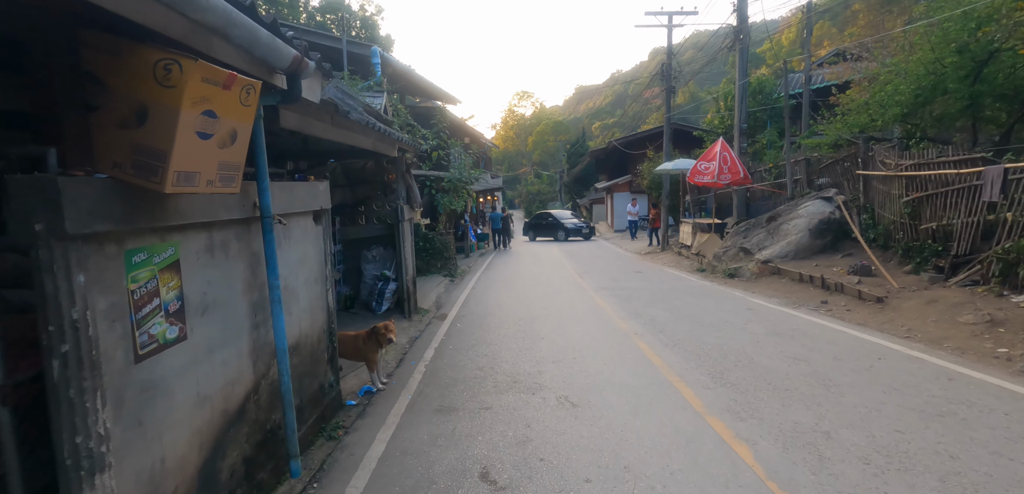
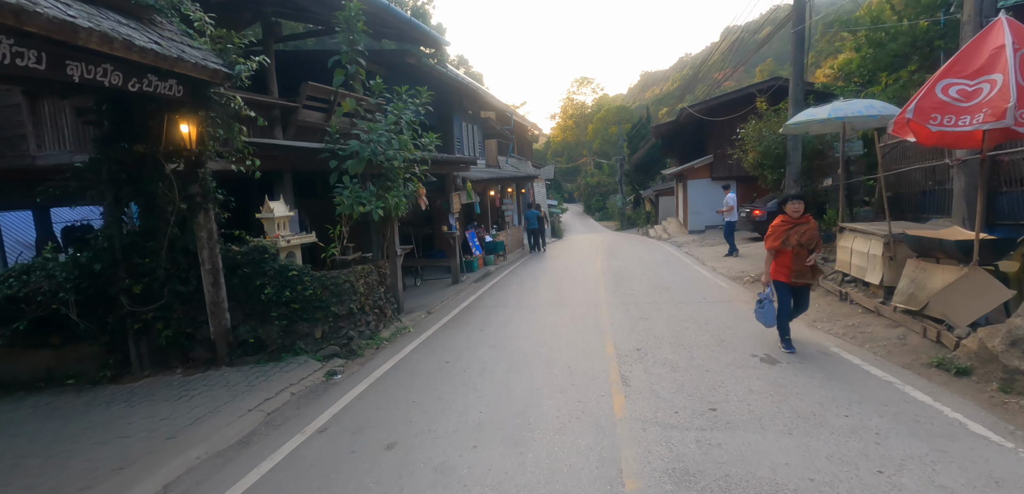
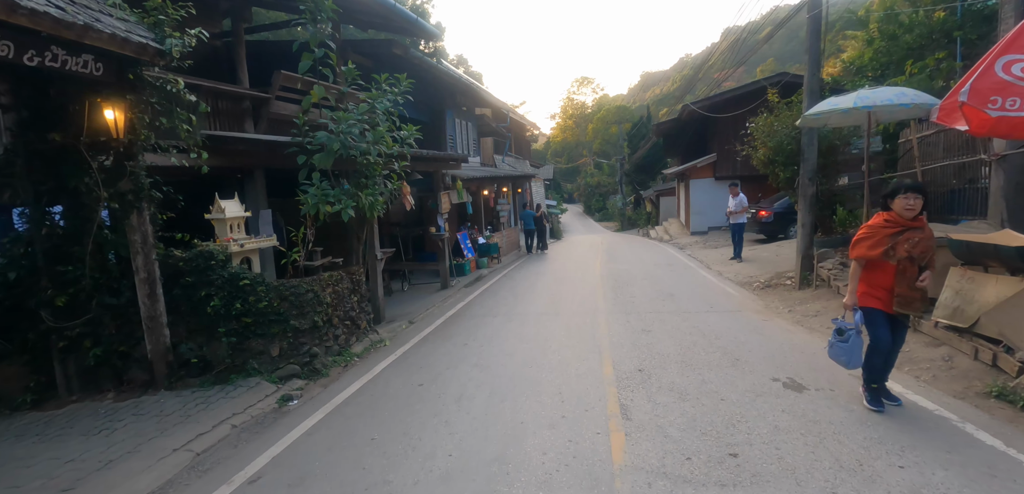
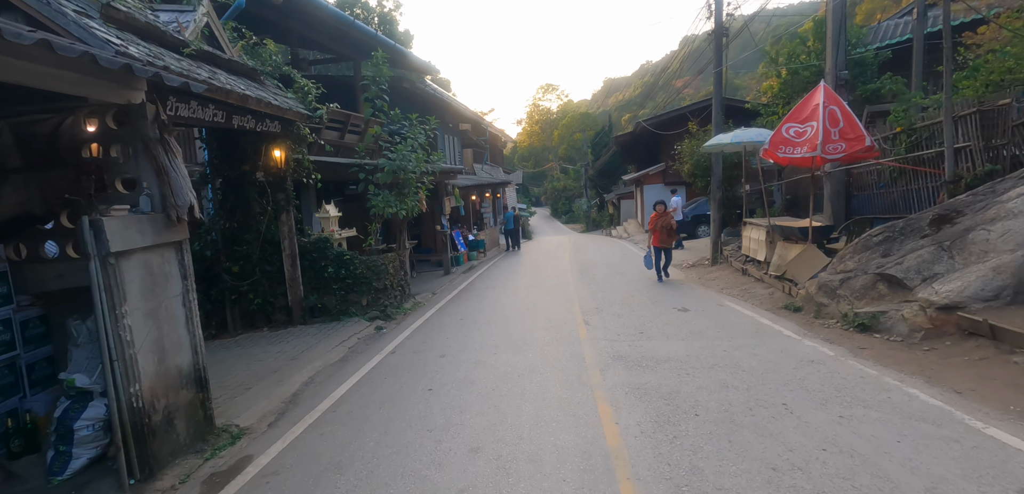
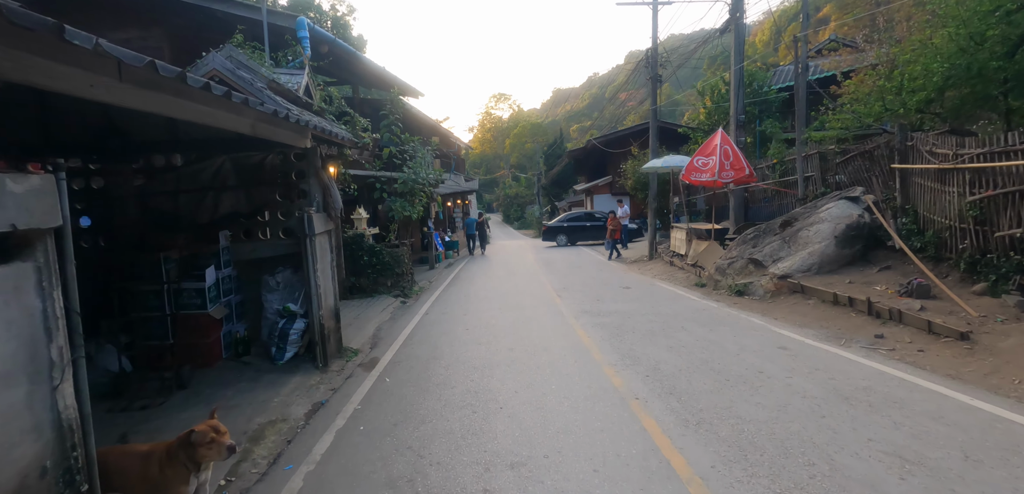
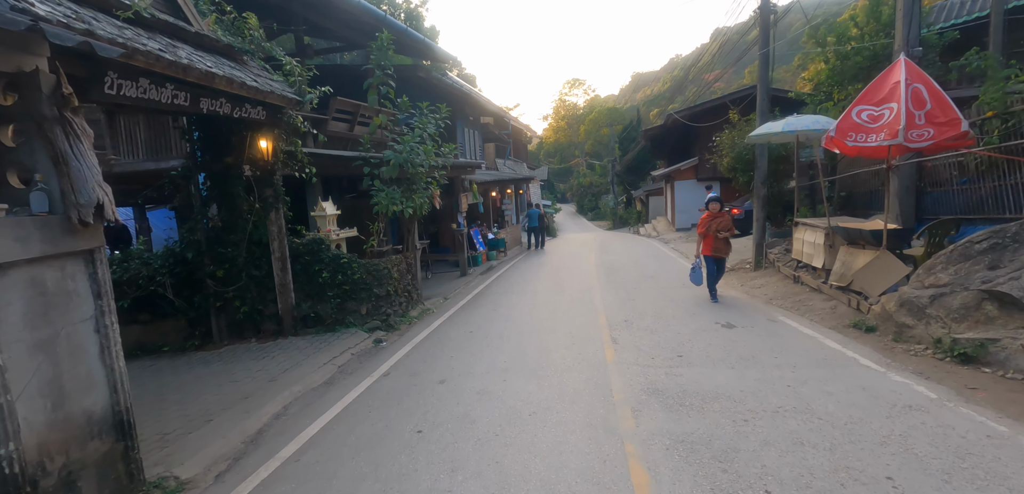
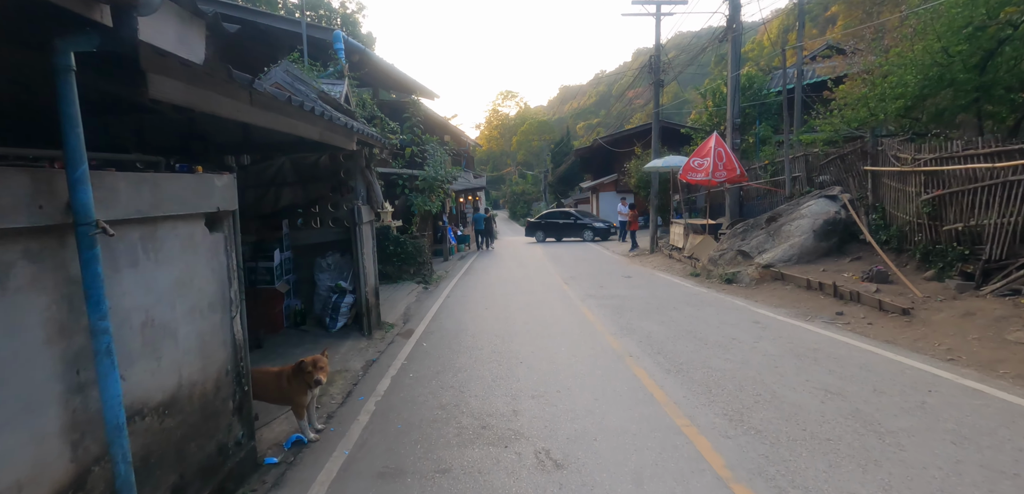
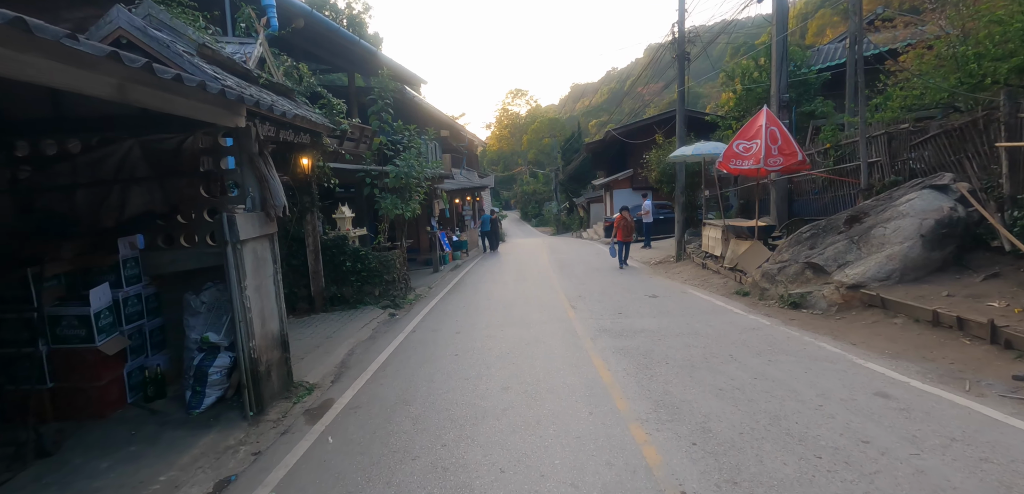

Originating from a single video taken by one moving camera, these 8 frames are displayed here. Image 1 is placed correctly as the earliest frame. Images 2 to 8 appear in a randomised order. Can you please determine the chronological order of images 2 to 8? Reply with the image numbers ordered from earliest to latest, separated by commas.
7, 5, 8, 4, 6, 2, 3
